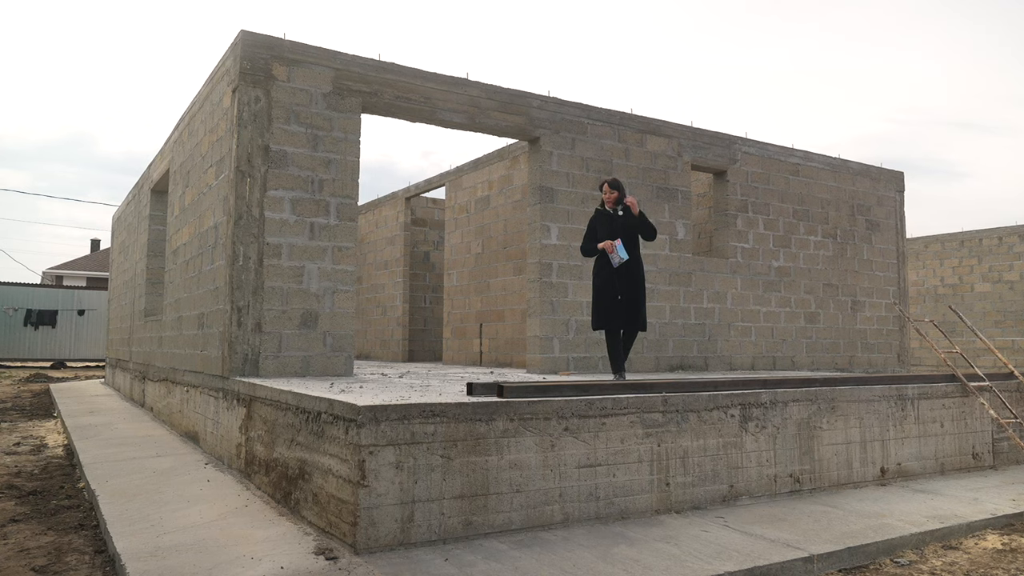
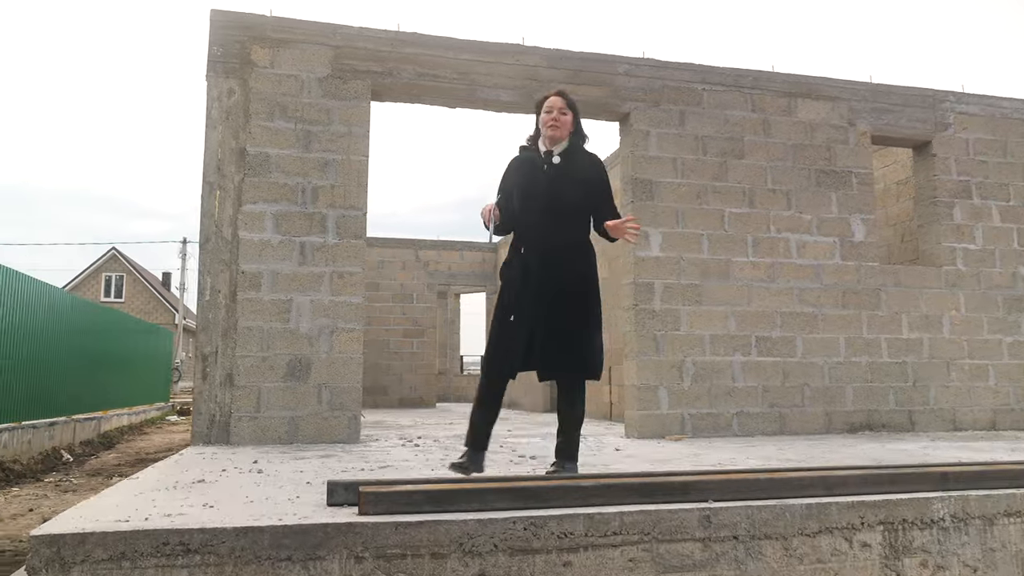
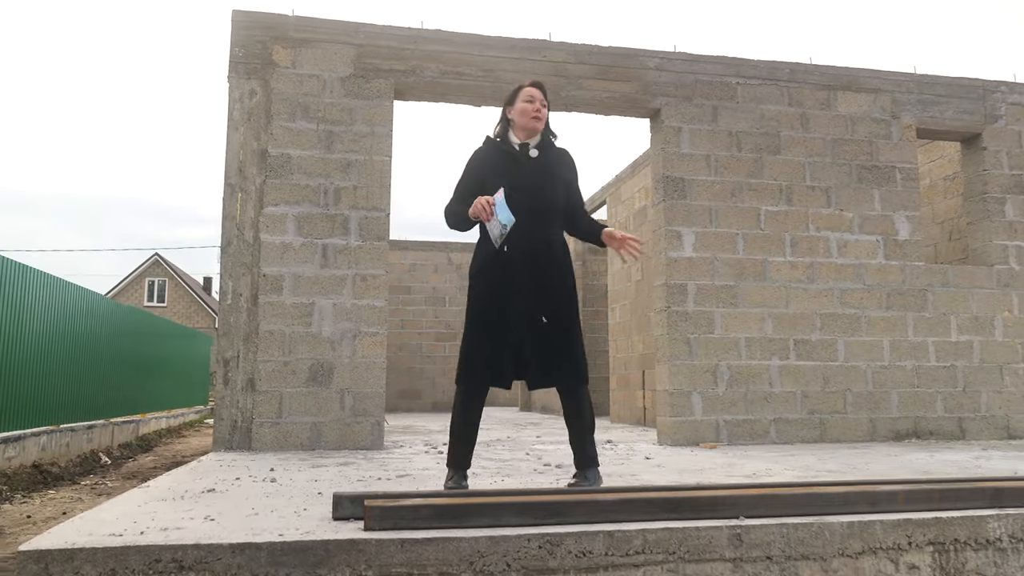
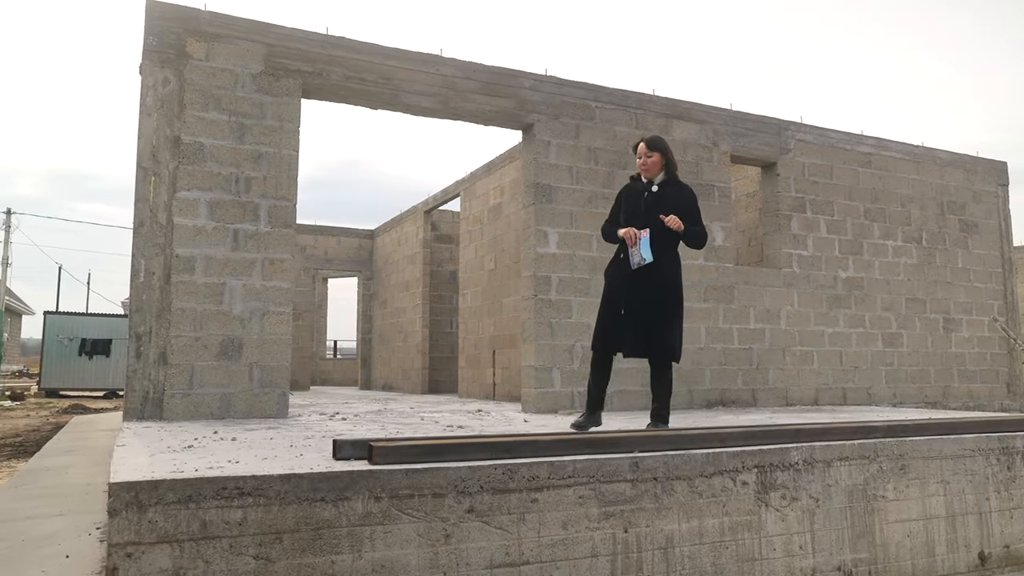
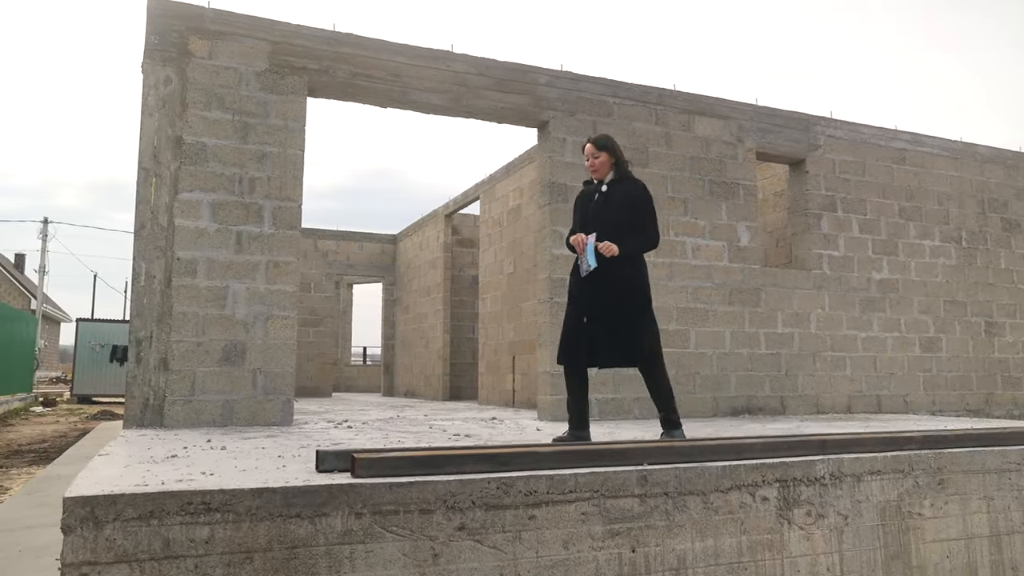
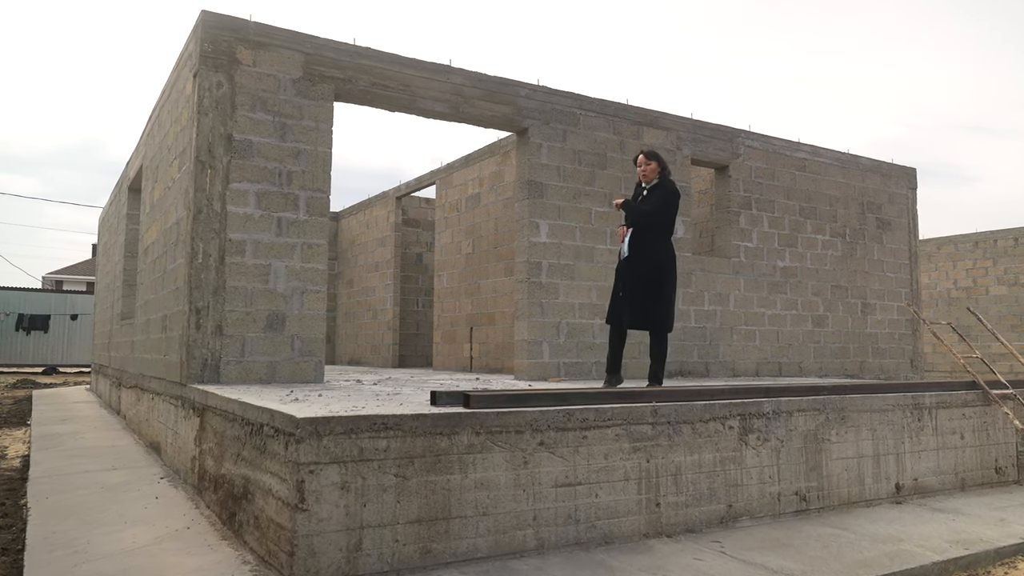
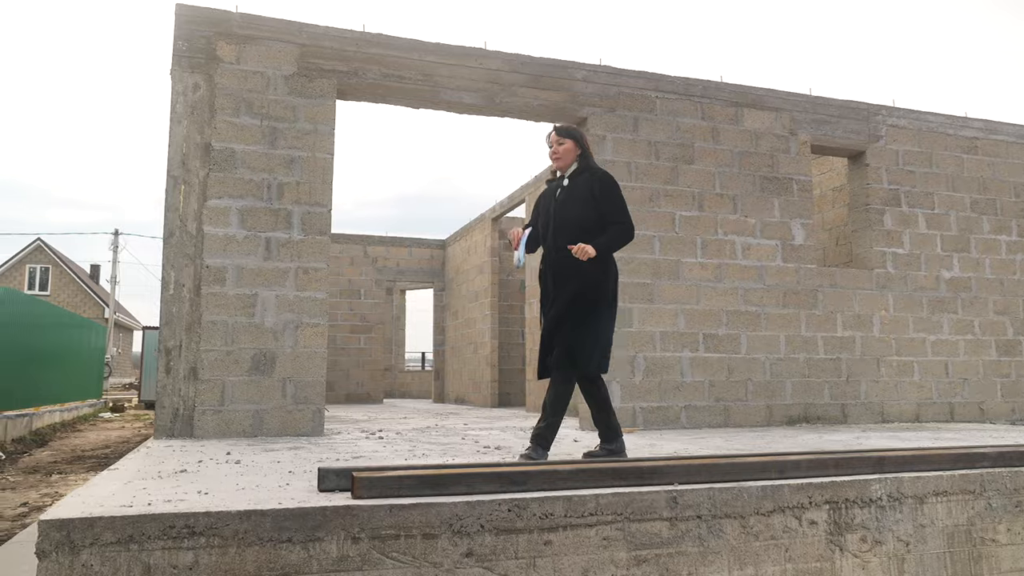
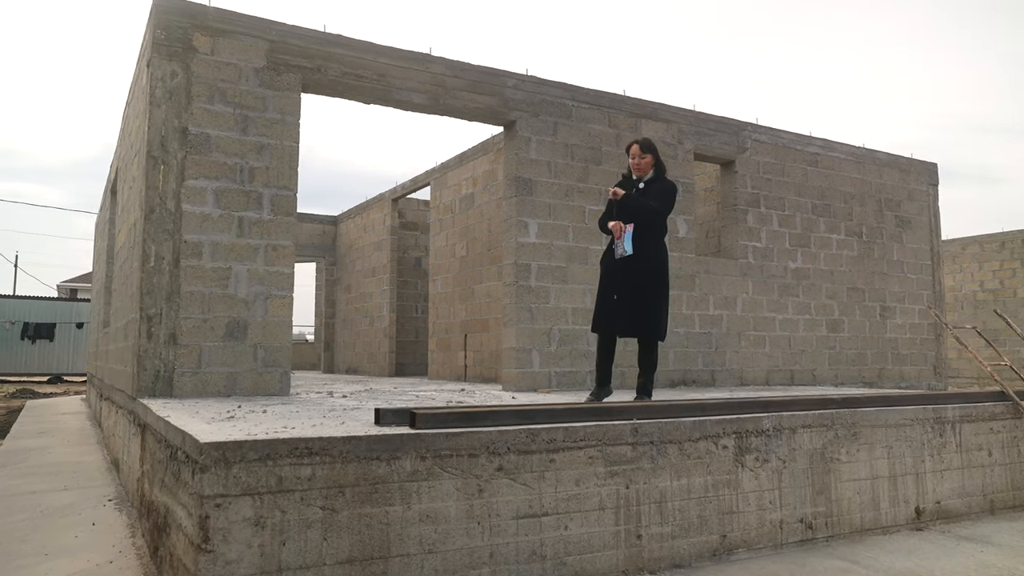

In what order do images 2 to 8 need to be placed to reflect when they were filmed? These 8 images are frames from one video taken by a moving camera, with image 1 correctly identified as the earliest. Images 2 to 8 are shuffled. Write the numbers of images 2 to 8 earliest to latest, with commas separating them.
6, 8, 4, 5, 7, 2, 3
